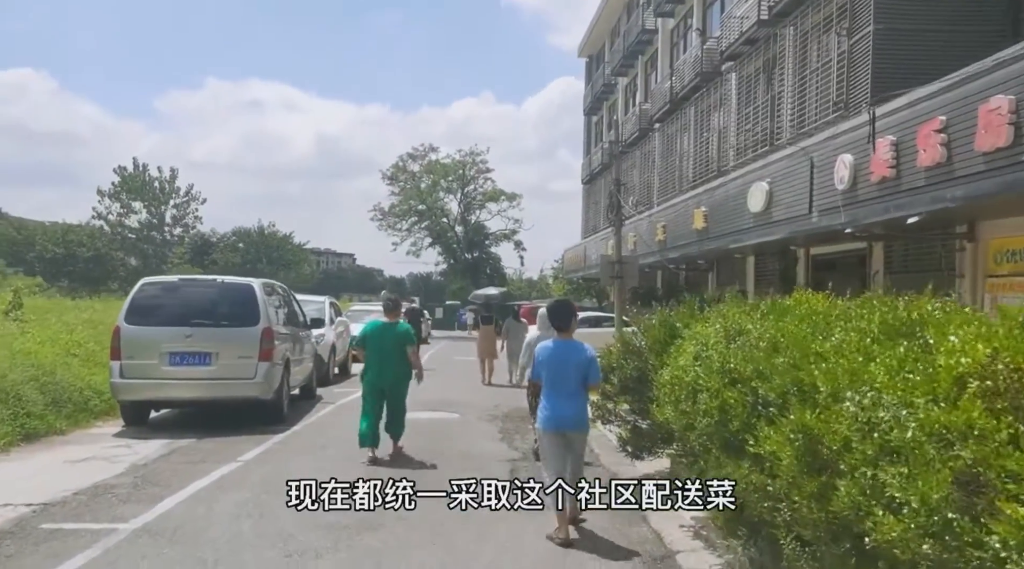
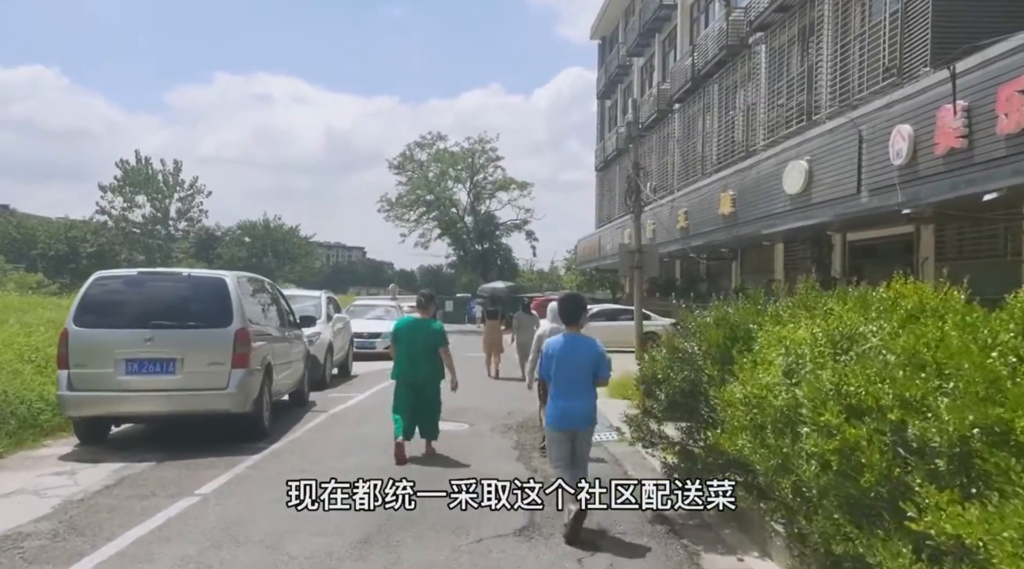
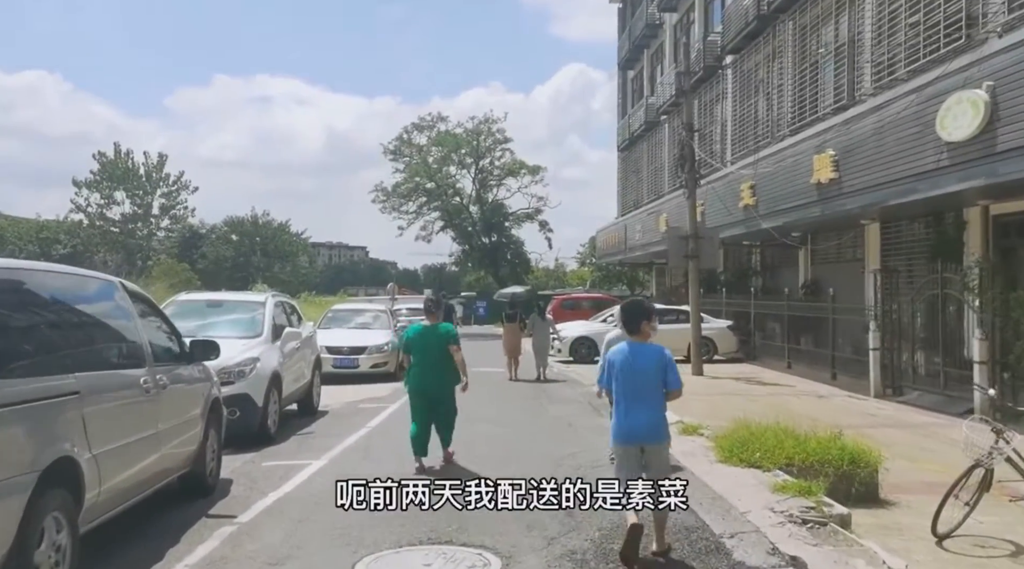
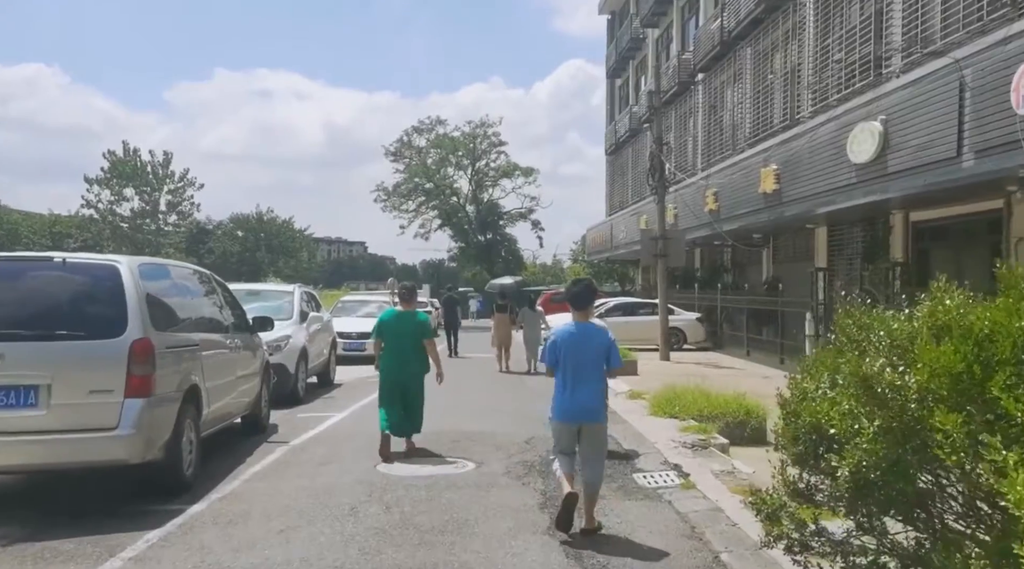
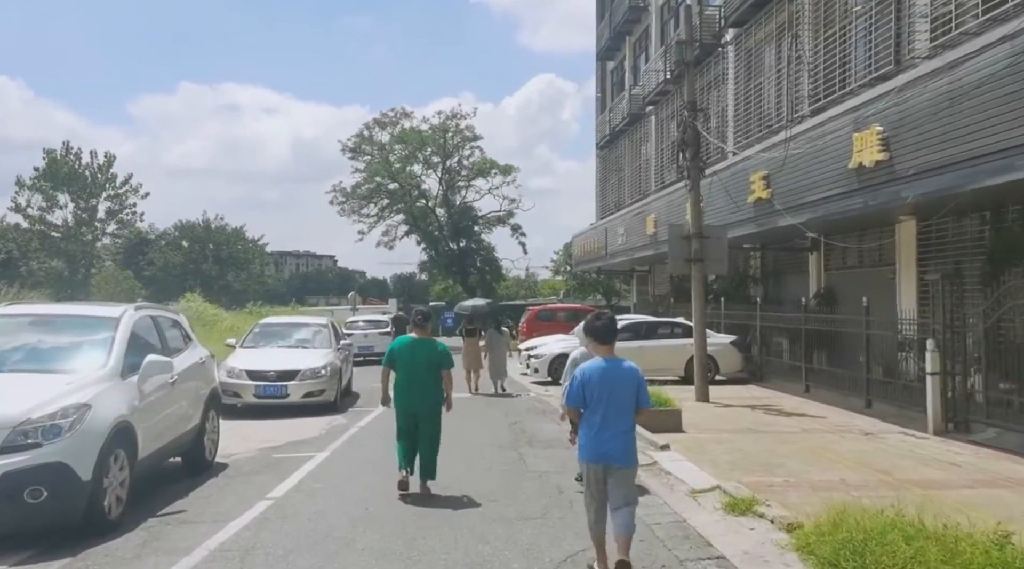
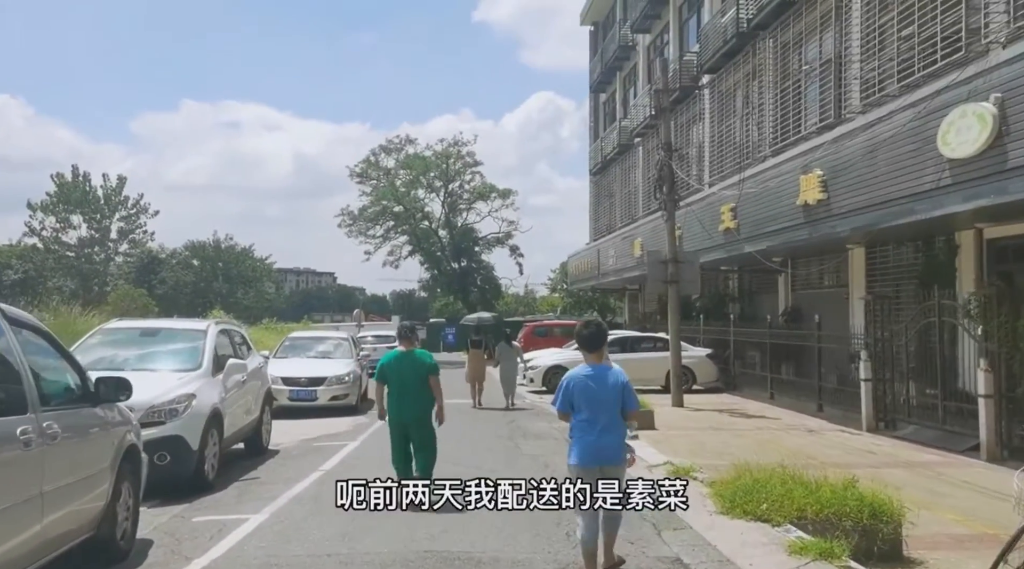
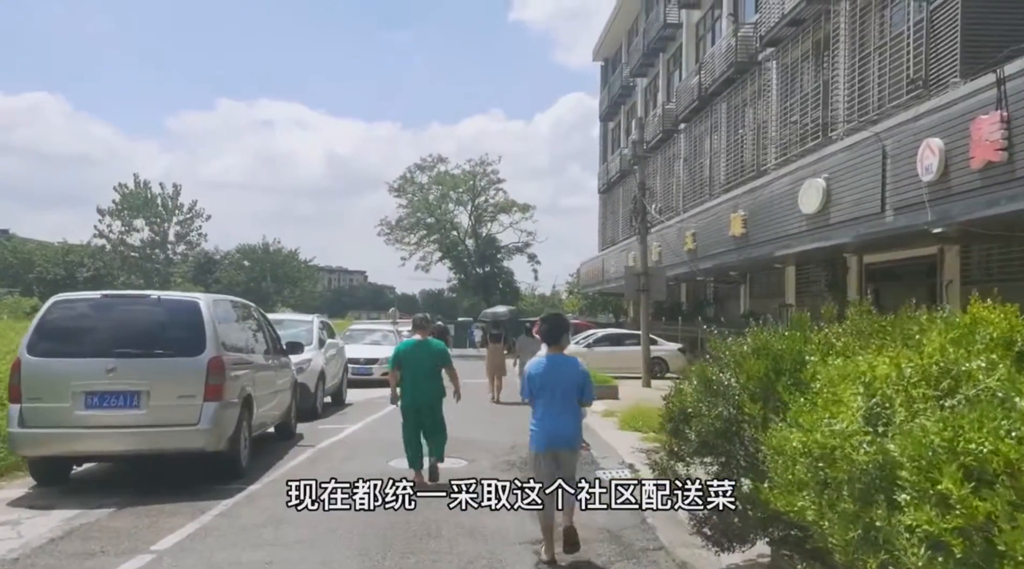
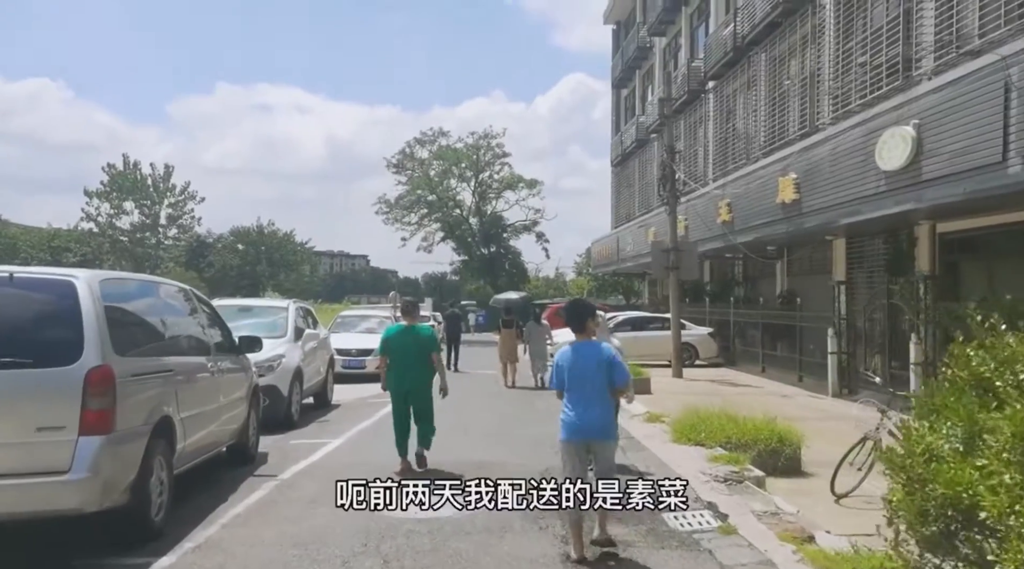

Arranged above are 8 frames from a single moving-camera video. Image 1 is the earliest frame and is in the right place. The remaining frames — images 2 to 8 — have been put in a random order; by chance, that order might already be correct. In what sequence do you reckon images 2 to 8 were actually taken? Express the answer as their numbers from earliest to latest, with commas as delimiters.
2, 7, 4, 8, 3, 6, 5
